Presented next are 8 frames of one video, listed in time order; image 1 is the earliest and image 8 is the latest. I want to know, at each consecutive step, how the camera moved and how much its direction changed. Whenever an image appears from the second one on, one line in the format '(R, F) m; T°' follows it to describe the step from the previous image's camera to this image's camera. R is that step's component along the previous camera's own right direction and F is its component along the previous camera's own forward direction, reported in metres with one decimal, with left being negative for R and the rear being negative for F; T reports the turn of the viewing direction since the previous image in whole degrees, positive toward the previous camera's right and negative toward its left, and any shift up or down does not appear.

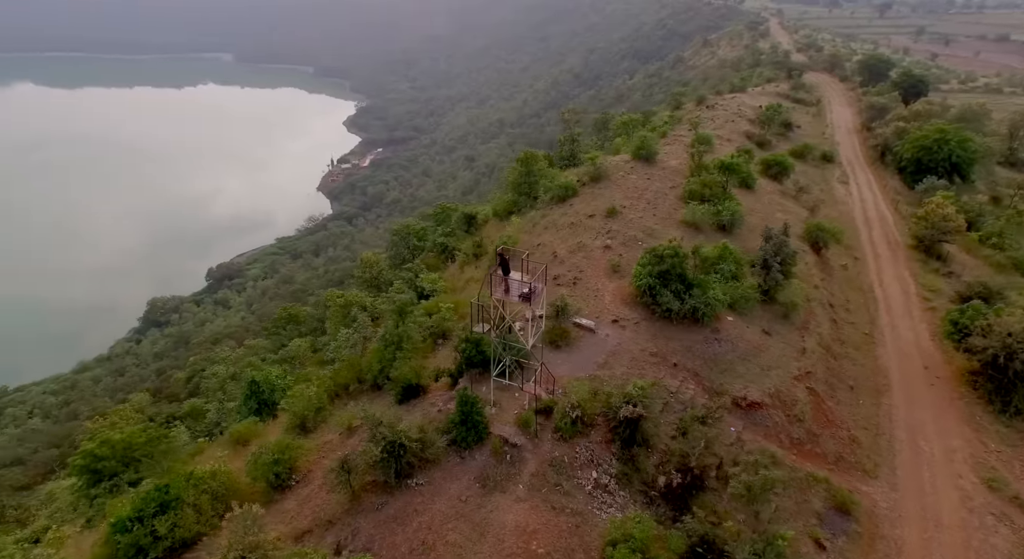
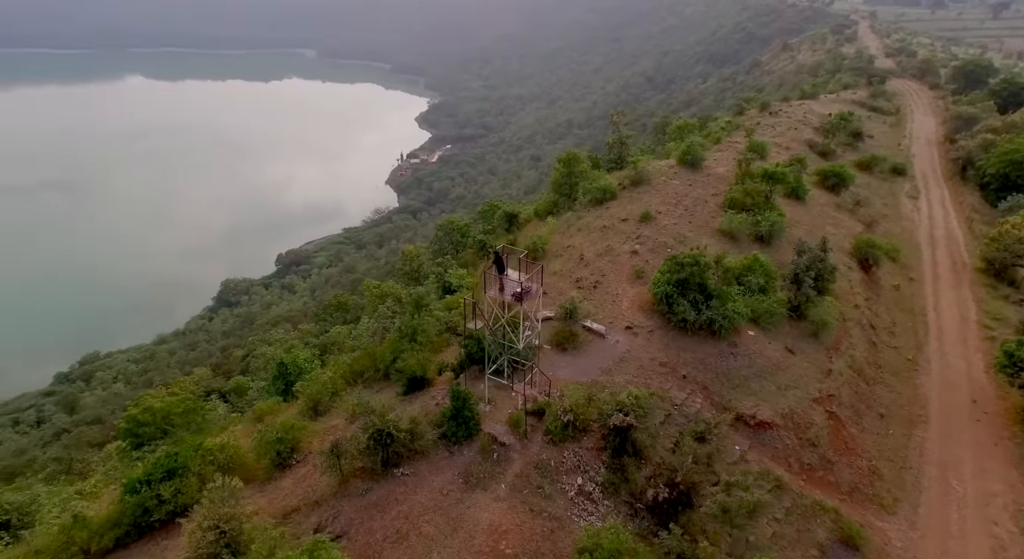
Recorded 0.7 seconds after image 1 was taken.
(+1.7, +0.1) m; -6°
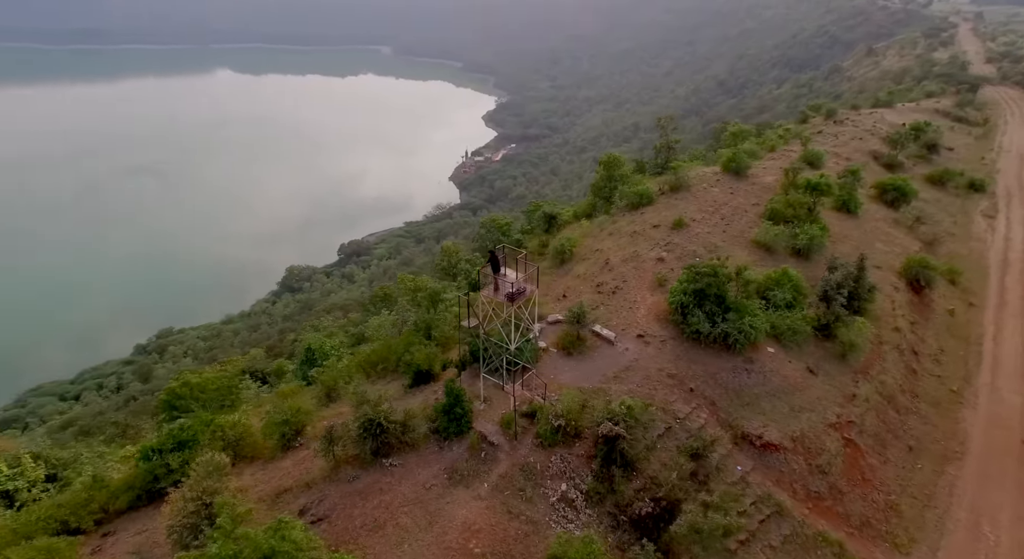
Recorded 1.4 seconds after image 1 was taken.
(+1.7, +0.1) m; -6°
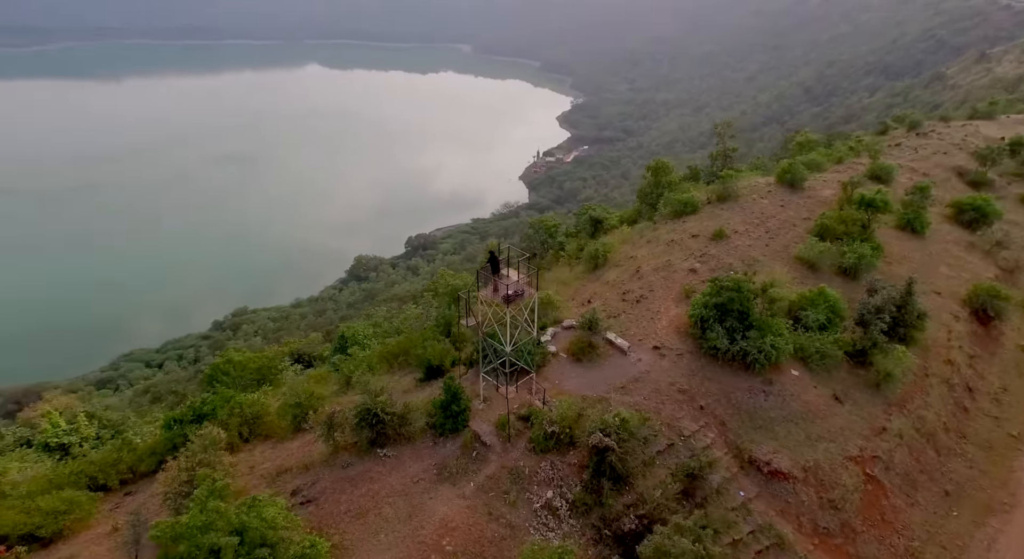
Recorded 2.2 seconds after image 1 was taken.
(+1.7, +0.2) m; -7°
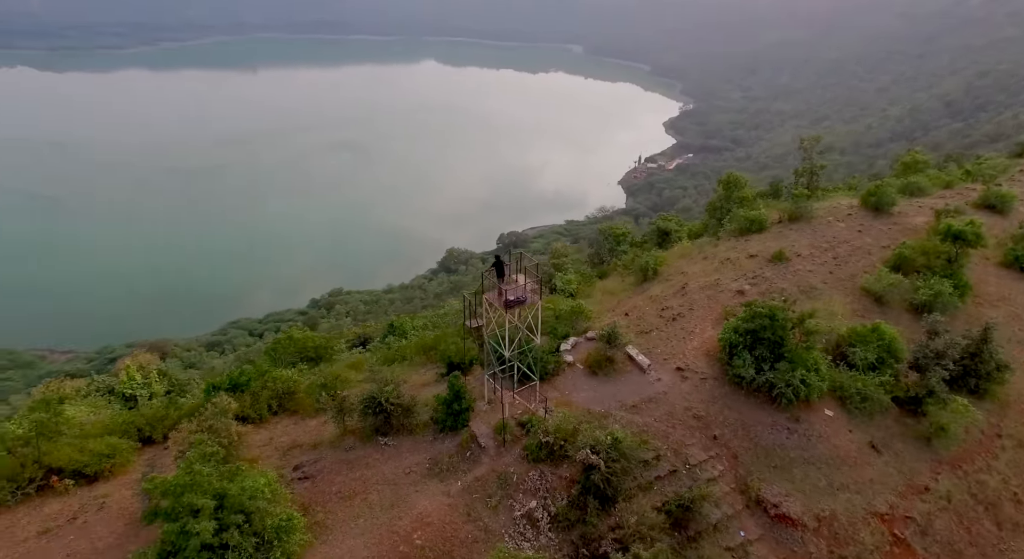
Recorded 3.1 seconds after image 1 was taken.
(+2.3, +0.2) m; -10°
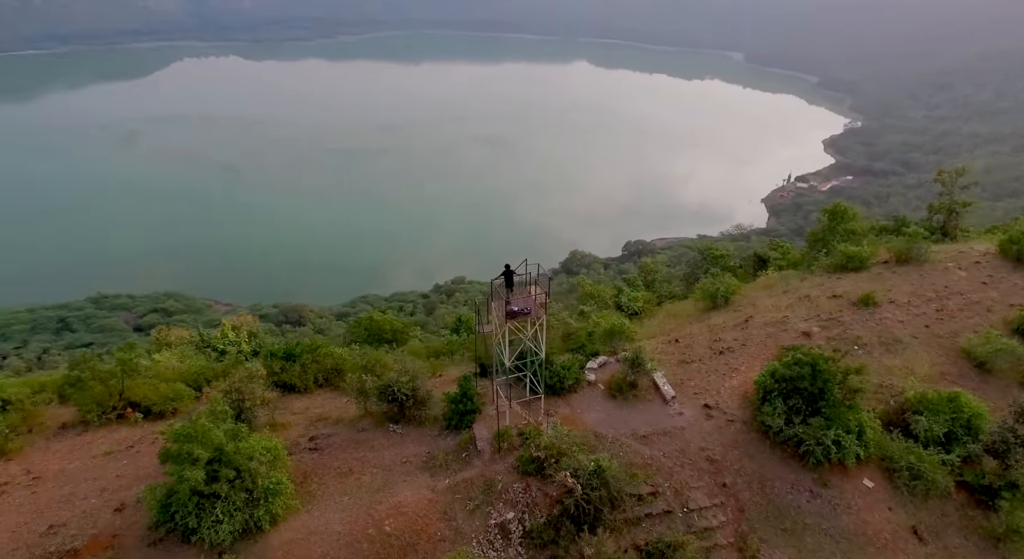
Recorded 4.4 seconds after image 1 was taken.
(+3.0, +0.3) m; -13°
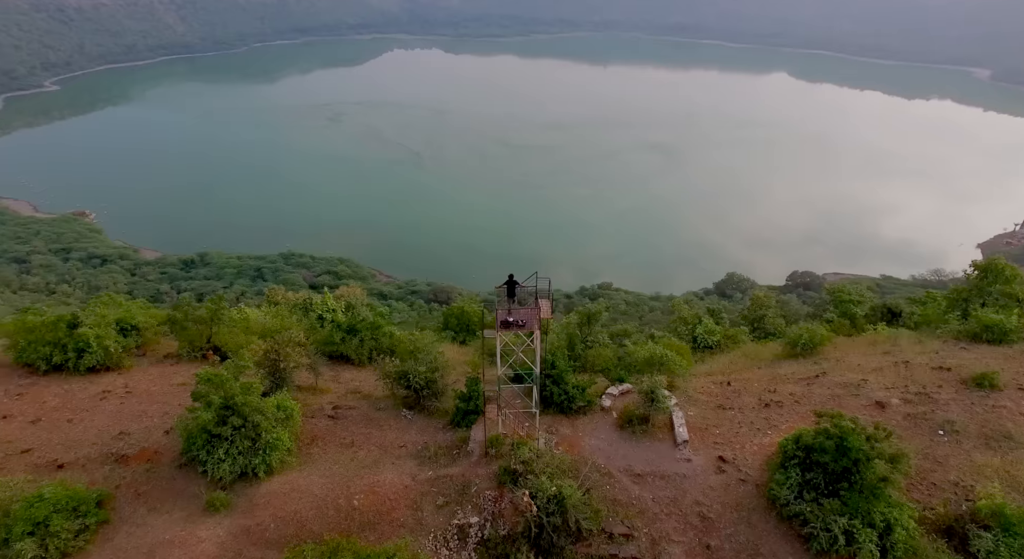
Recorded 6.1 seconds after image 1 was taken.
(+3.9, +0.7) m; -16°
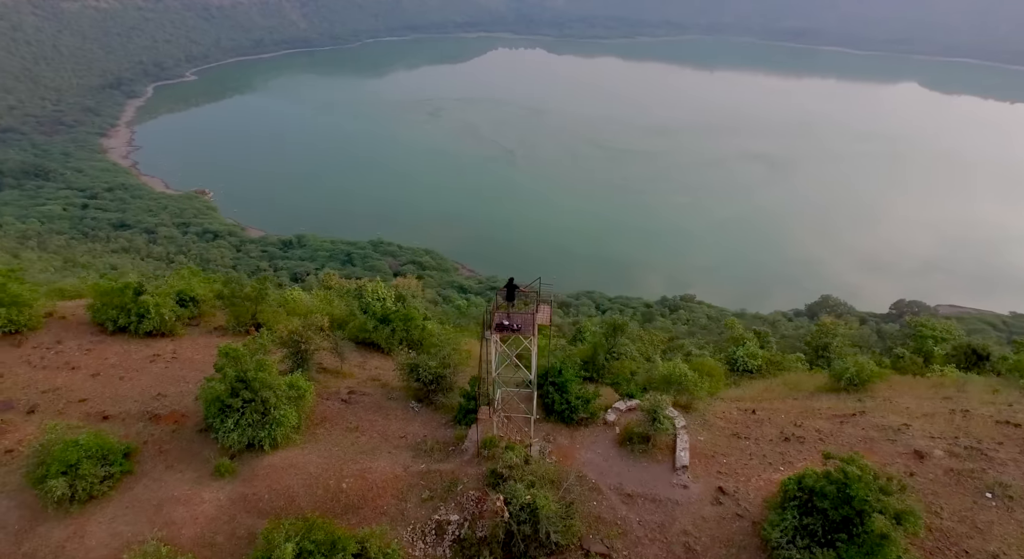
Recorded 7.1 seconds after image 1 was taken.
(+2.2, +0.4) m; -9°
